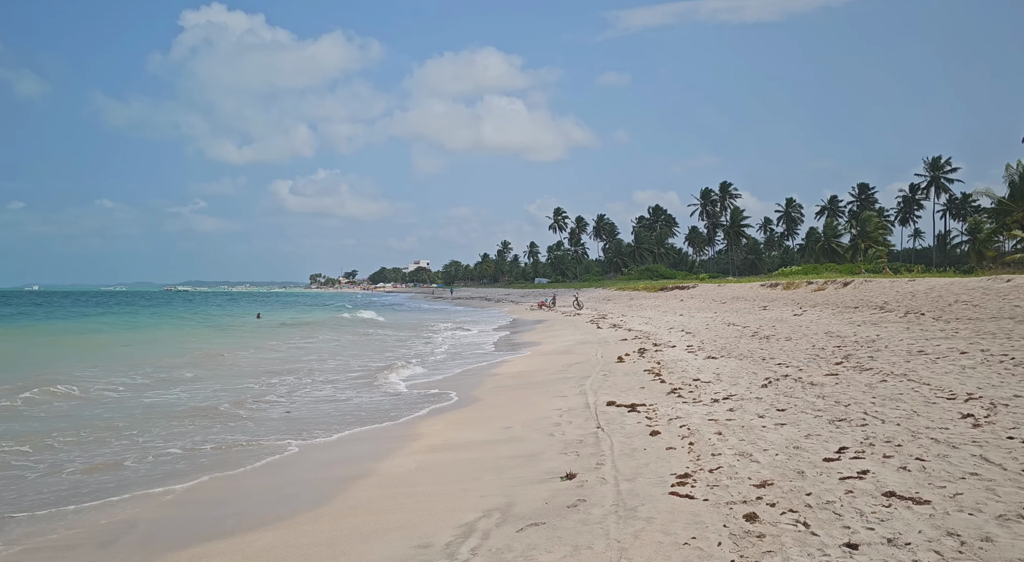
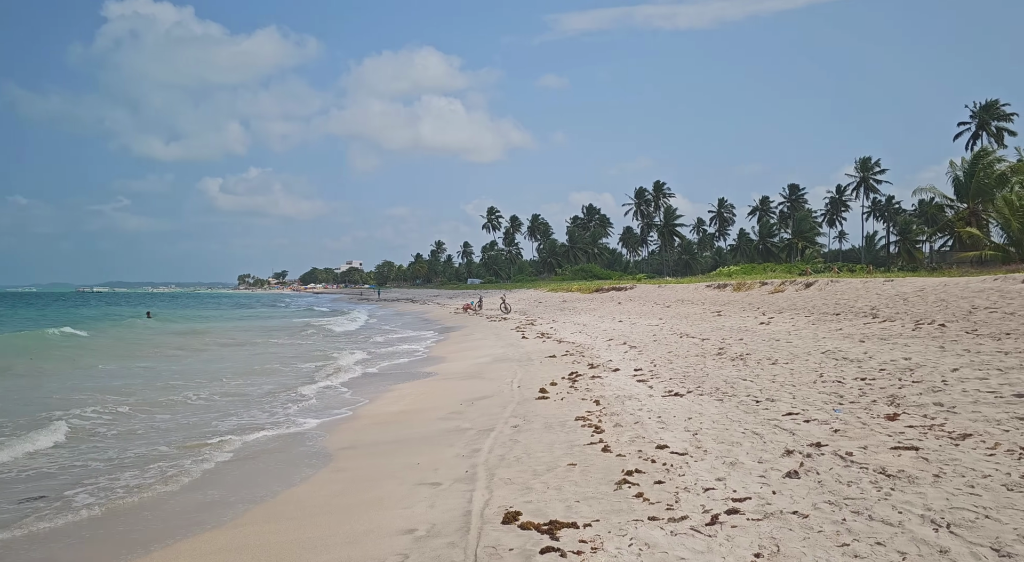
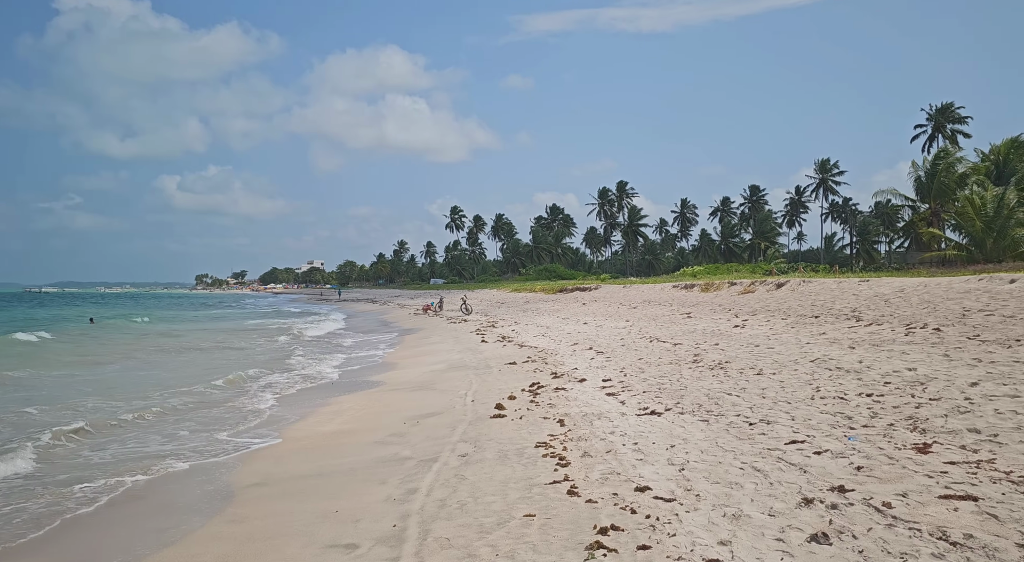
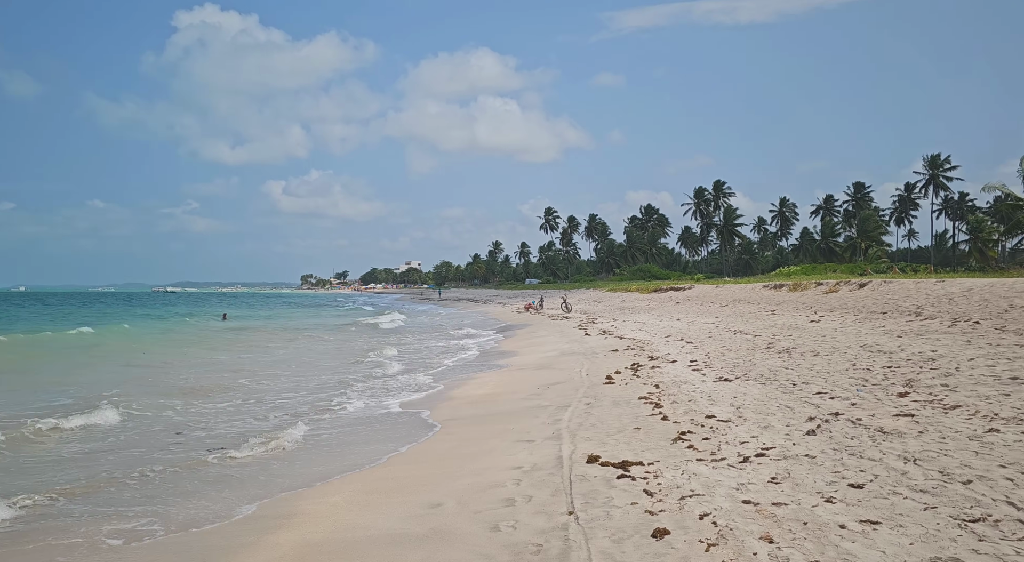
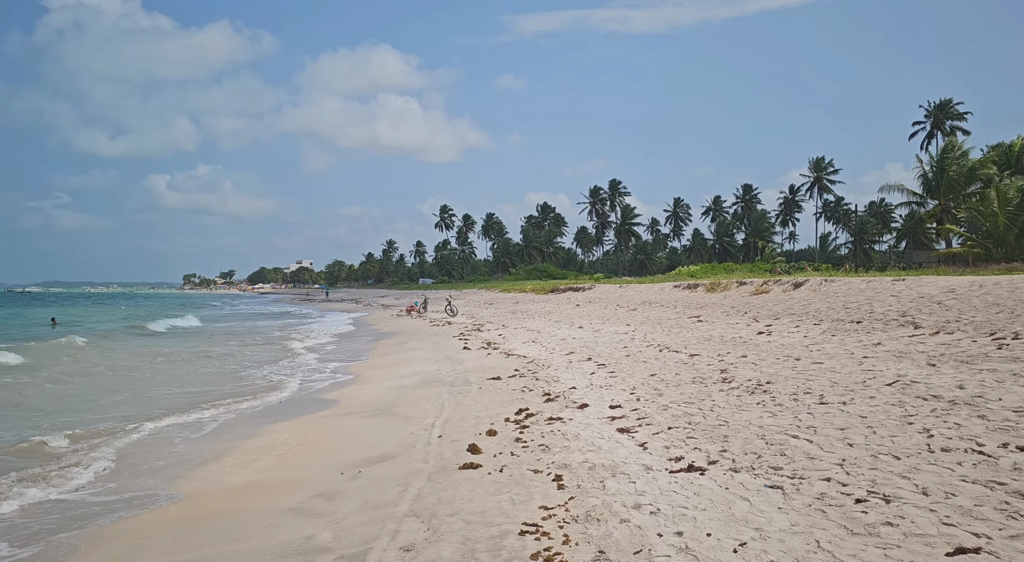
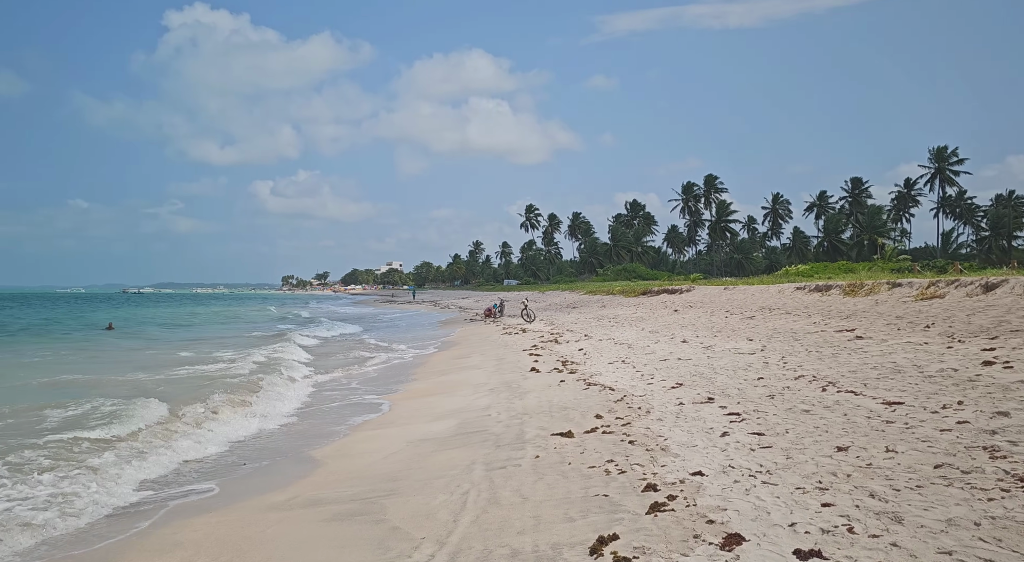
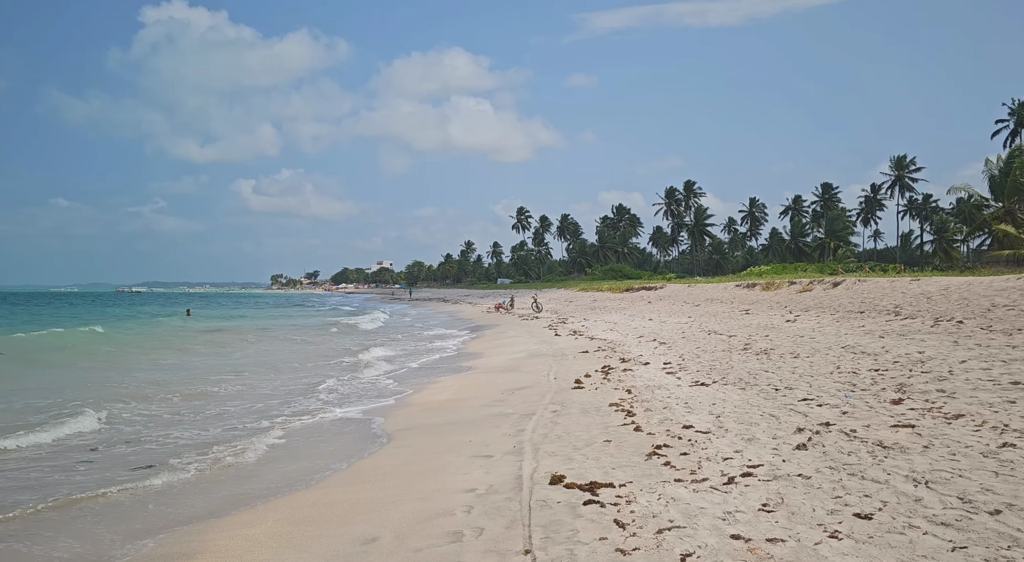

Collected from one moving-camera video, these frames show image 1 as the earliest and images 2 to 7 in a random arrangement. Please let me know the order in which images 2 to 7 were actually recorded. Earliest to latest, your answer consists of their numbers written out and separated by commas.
4, 7, 2, 3, 5, 6
